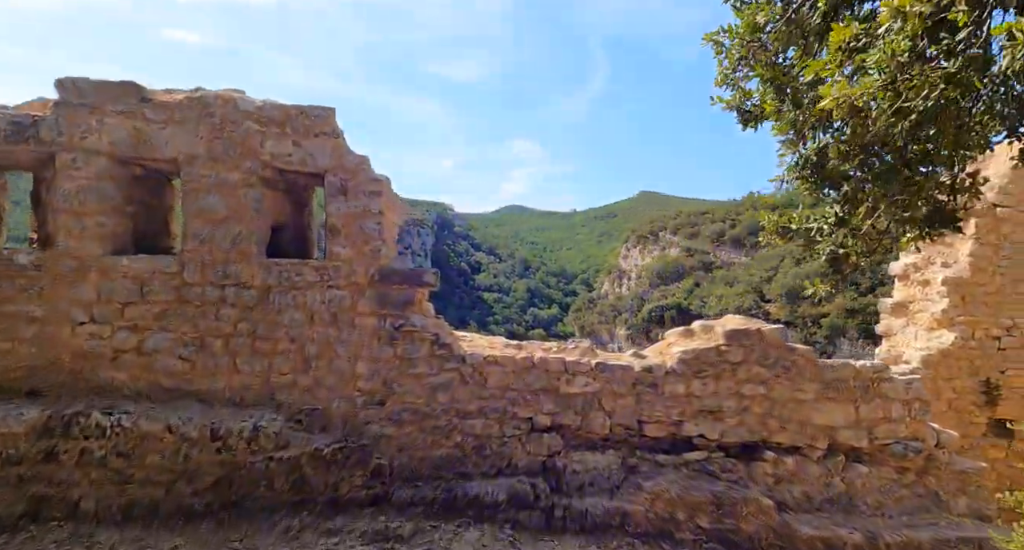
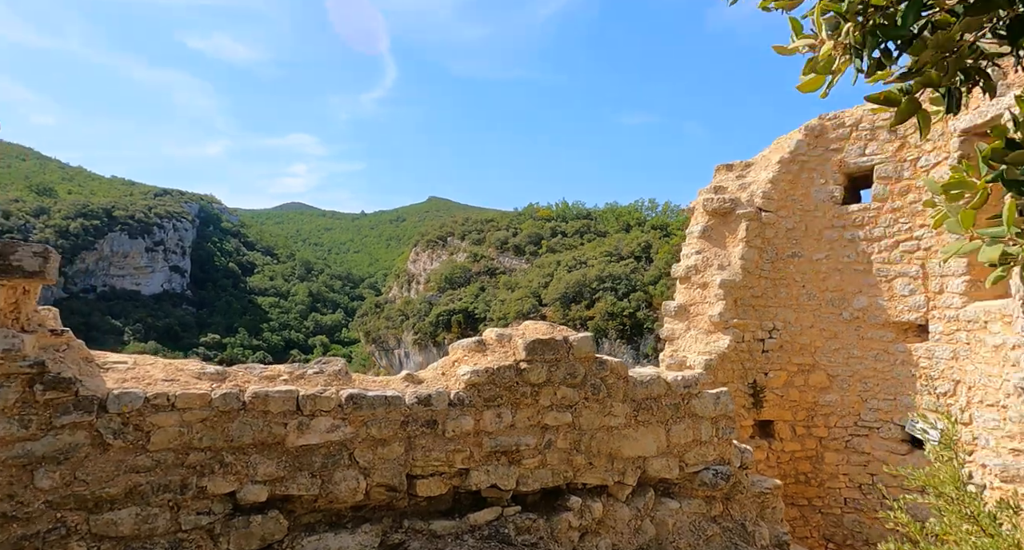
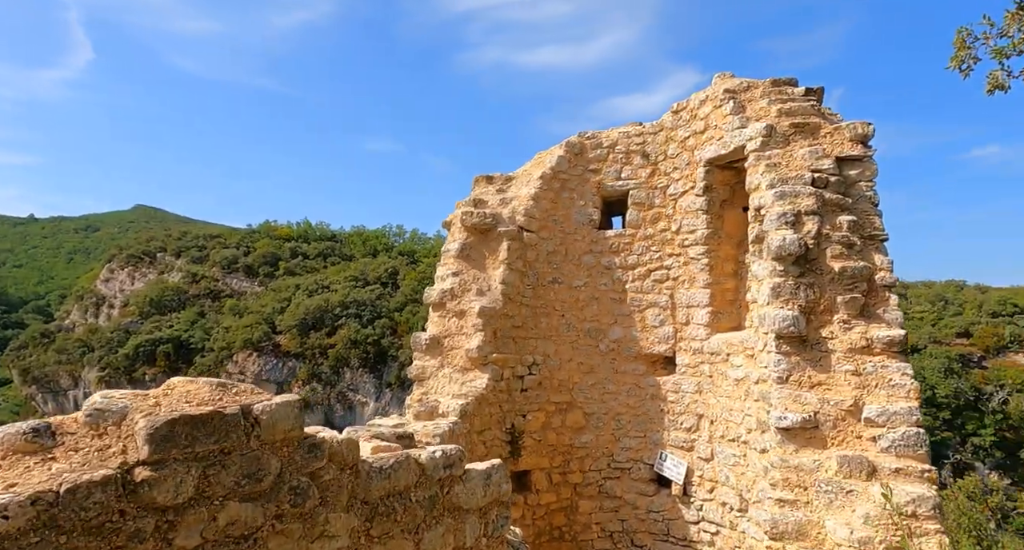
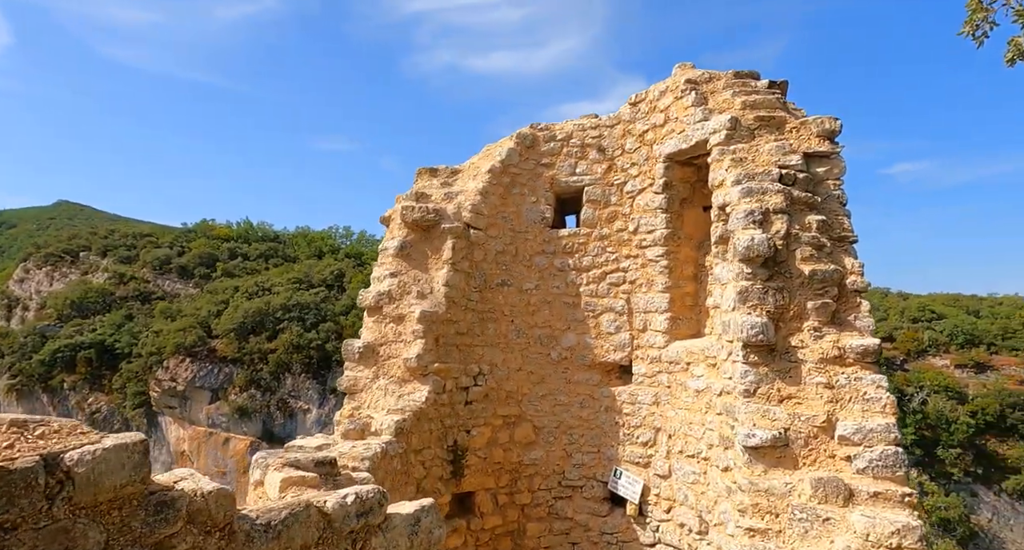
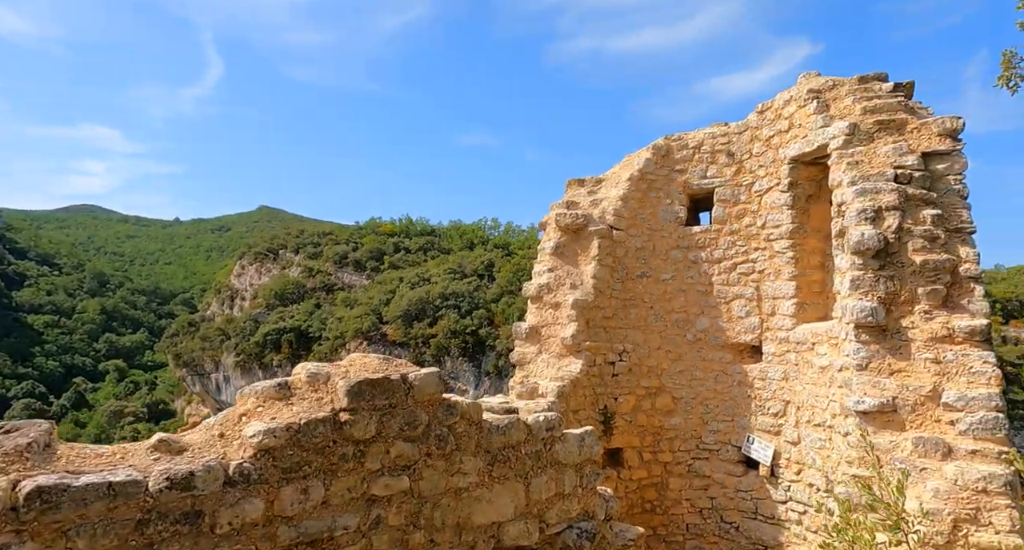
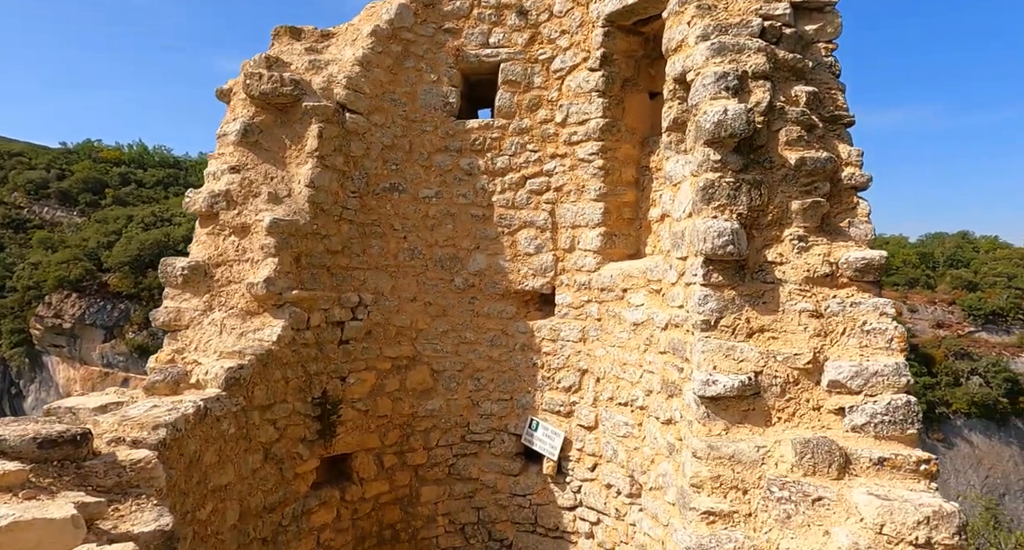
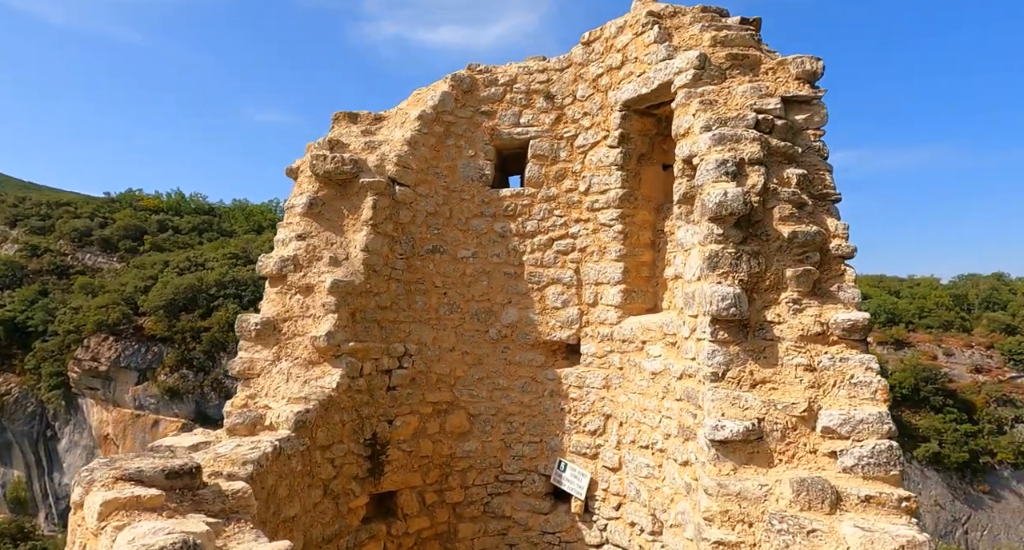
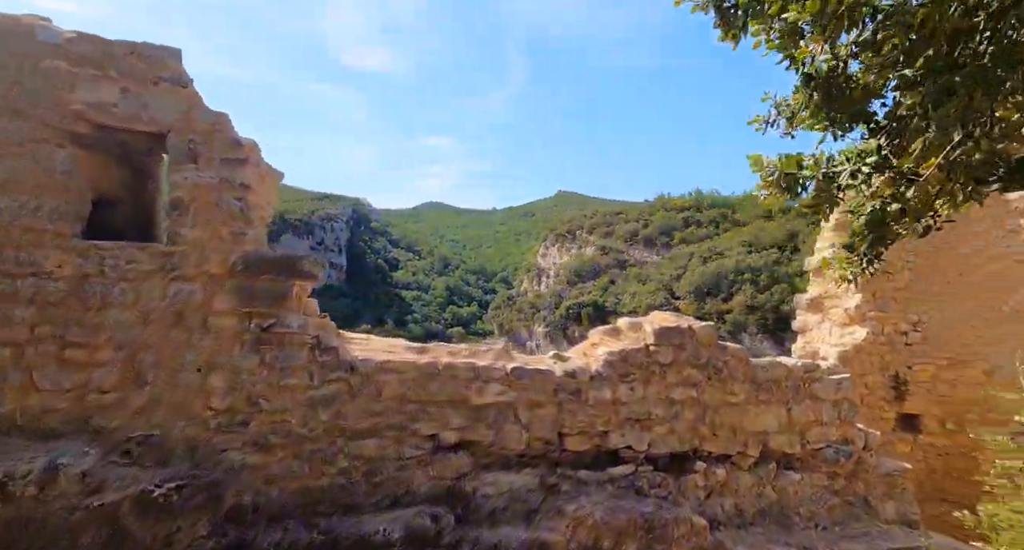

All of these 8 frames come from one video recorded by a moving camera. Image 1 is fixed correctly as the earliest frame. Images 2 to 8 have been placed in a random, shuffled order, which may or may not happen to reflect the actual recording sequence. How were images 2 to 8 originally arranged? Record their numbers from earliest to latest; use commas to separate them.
8, 2, 5, 3, 4, 7, 6
